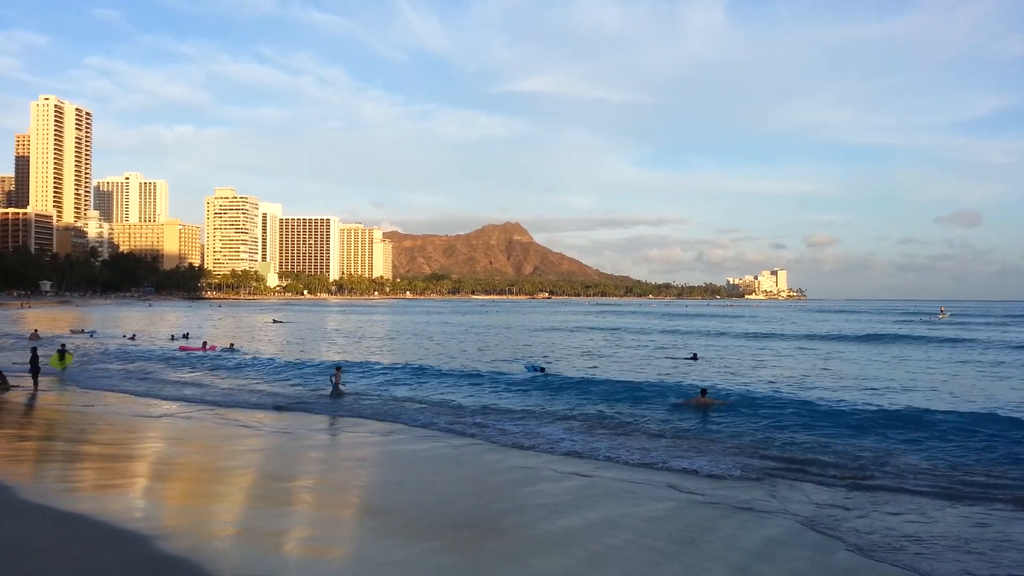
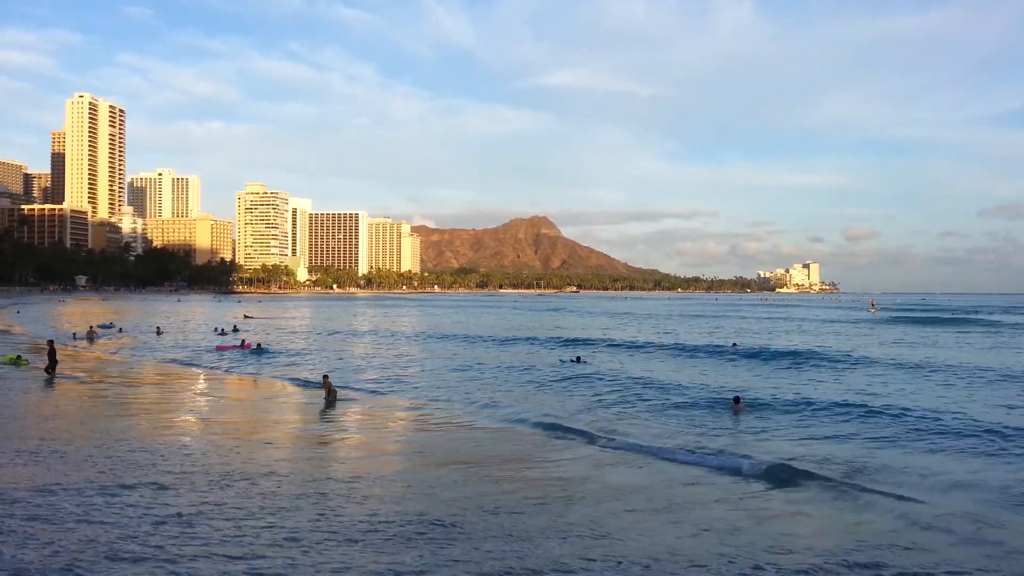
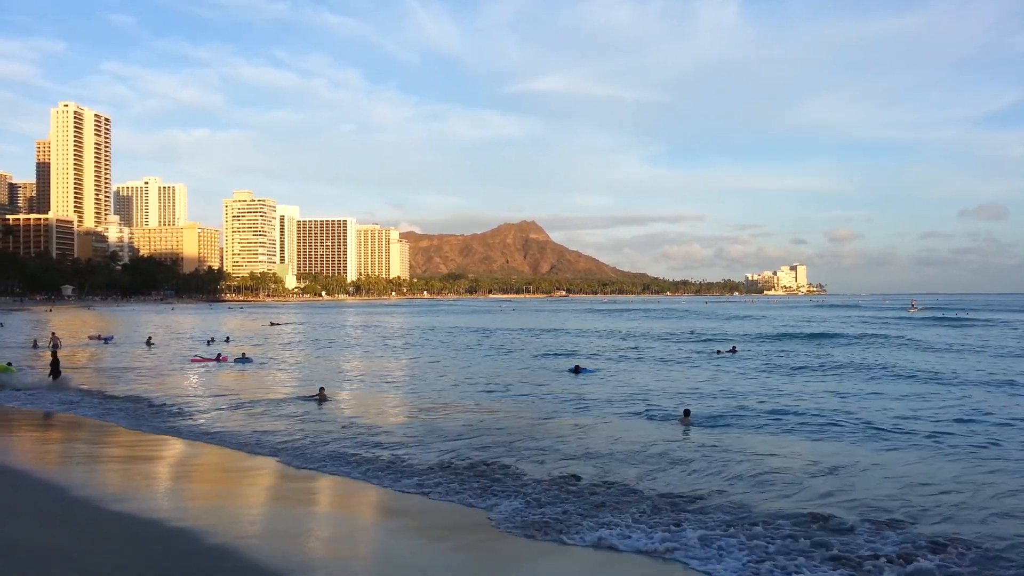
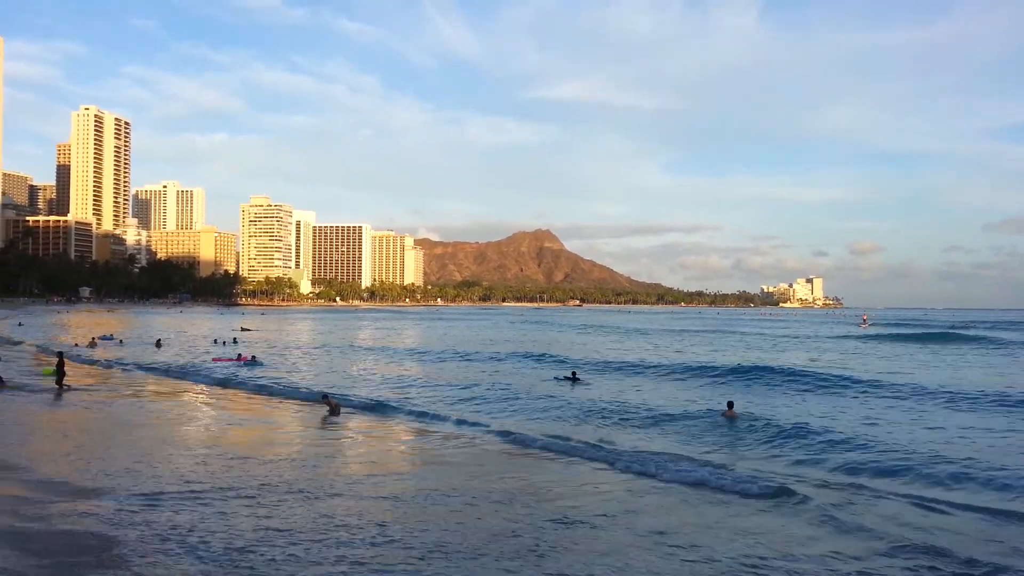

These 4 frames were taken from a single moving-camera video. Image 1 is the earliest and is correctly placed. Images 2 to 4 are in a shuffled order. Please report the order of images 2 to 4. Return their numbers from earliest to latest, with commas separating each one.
3, 2, 4
